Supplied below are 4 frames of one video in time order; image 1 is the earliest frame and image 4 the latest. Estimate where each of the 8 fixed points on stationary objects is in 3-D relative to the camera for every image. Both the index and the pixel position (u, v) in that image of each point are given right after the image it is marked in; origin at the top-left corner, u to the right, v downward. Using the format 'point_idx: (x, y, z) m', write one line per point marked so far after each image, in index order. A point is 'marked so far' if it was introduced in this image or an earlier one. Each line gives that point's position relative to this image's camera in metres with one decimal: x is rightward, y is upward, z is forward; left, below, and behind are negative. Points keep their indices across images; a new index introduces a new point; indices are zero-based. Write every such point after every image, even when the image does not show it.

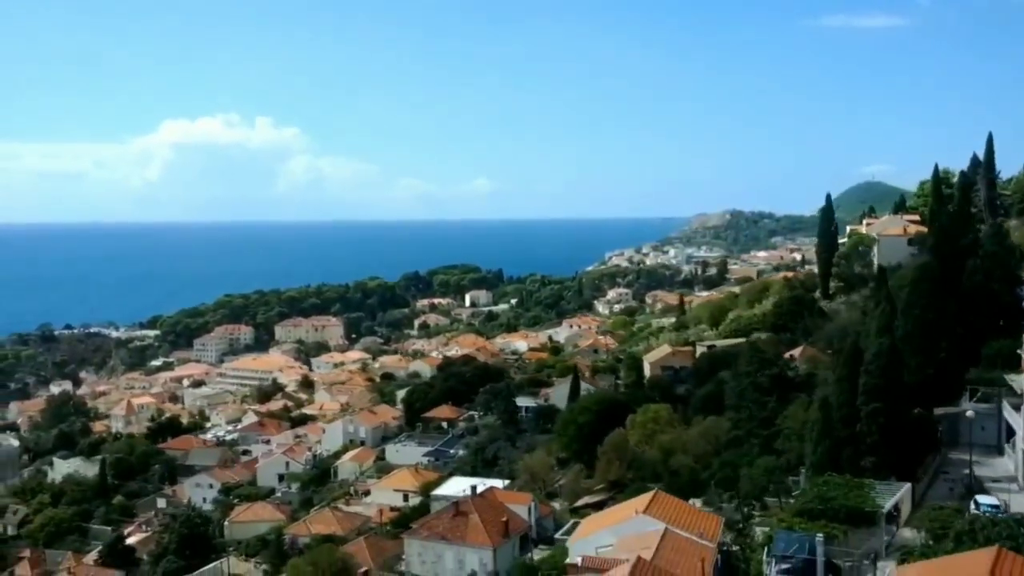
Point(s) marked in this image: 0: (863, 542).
0: (+4.7, -3.4, +13.8) m
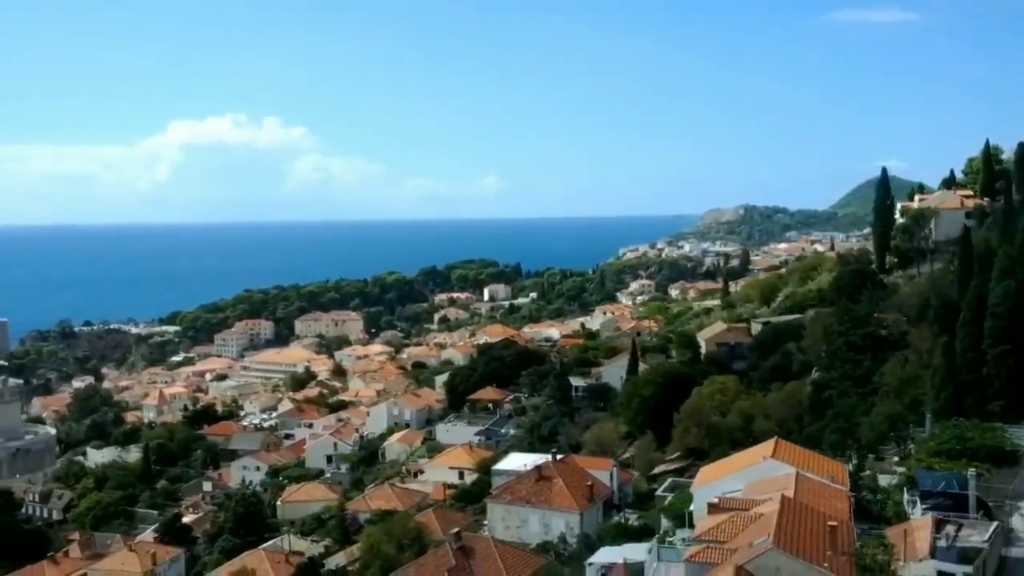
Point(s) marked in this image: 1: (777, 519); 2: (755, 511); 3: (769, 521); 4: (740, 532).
0: (+6.5, -2.6, +13.7) m
1: (+3.2, -2.7, +12.2) m
2: (+3.1, -2.8, +12.9) m
3: (+3.1, -2.8, +12.4) m
4: (+2.8, -2.9, +12.4) m
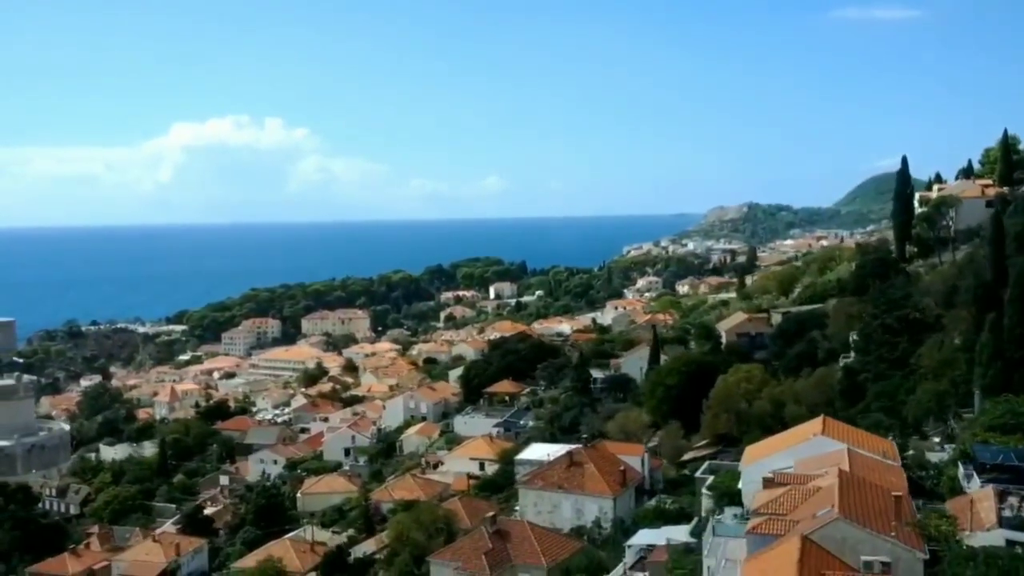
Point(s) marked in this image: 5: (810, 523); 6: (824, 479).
0: (+7.3, -2.2, +13.7) m
1: (+3.9, -2.4, +12.2) m
2: (+3.8, -2.5, +12.9) m
3: (+3.8, -2.5, +12.4) m
4: (+3.5, -2.6, +12.4) m
5: (+3.4, -2.6, +11.6) m
6: (+3.9, -2.4, +13.1) m
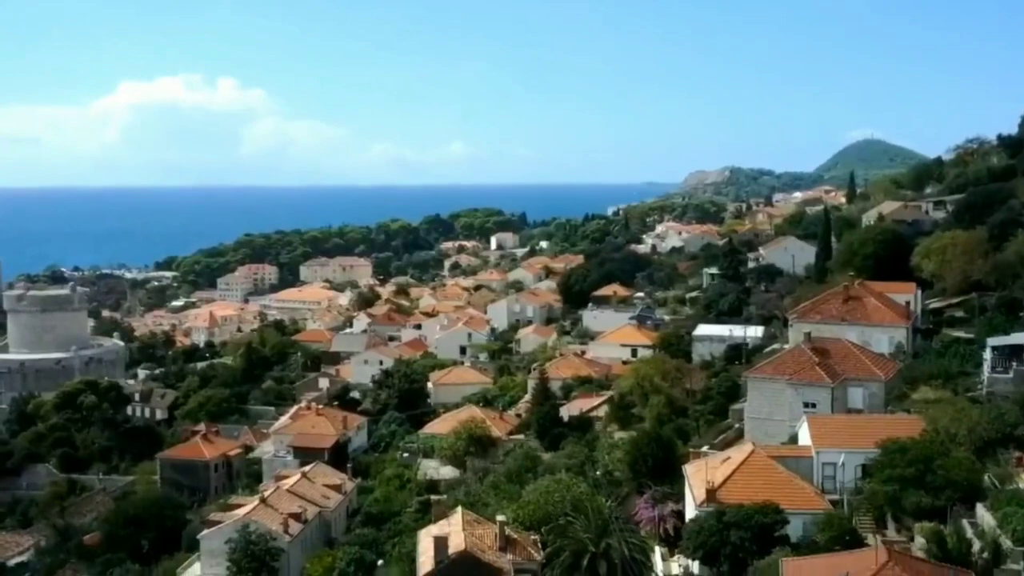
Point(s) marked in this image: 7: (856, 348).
0: (+13.8, +1.3, +13.3) m
1: (+10.5, +1.1, +11.6) m
2: (+10.4, +1.1, +12.3) m
3: (+10.5, +1.0, +11.7) m
4: (+10.1, +0.9, +11.7) m
5: (+10.1, +0.9, +10.9) m
6: (+10.6, +1.1, +12.4) m
7: (+6.6, -1.2, +19.9) m
